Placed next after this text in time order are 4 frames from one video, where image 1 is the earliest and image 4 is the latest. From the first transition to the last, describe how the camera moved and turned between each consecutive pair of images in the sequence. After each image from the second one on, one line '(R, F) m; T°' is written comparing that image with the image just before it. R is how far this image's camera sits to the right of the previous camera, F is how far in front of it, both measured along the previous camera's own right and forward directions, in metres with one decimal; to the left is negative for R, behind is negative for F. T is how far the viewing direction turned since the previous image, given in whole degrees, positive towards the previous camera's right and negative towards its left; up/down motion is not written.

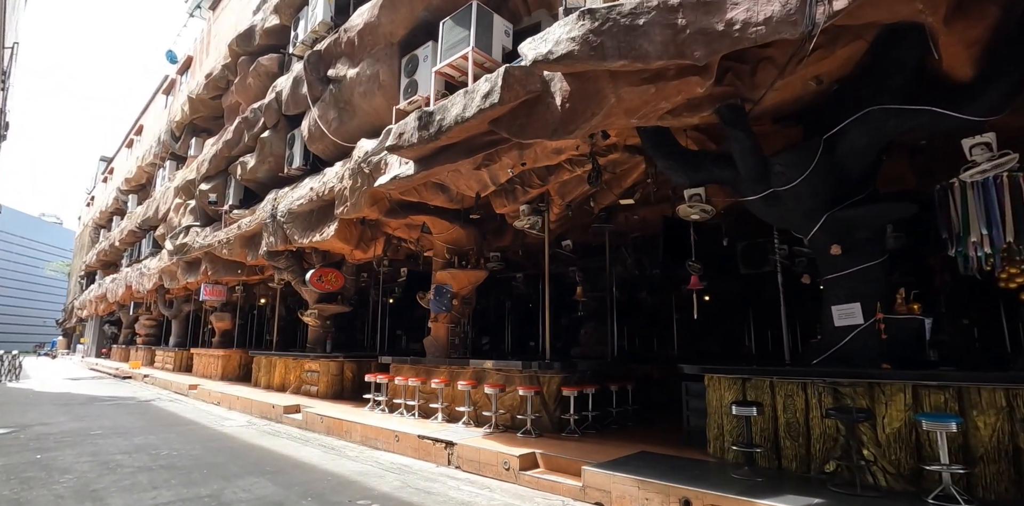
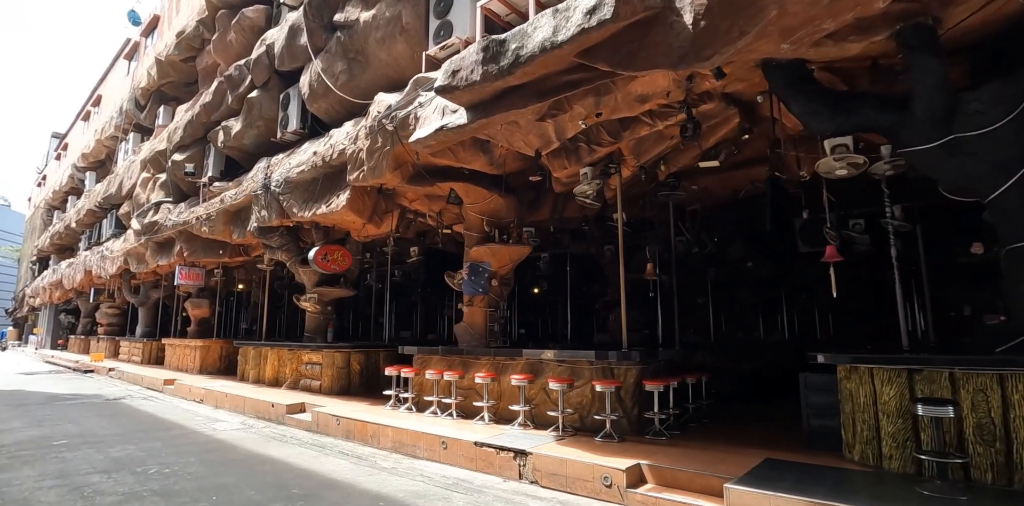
(-1.2, +1.3) m; +3°
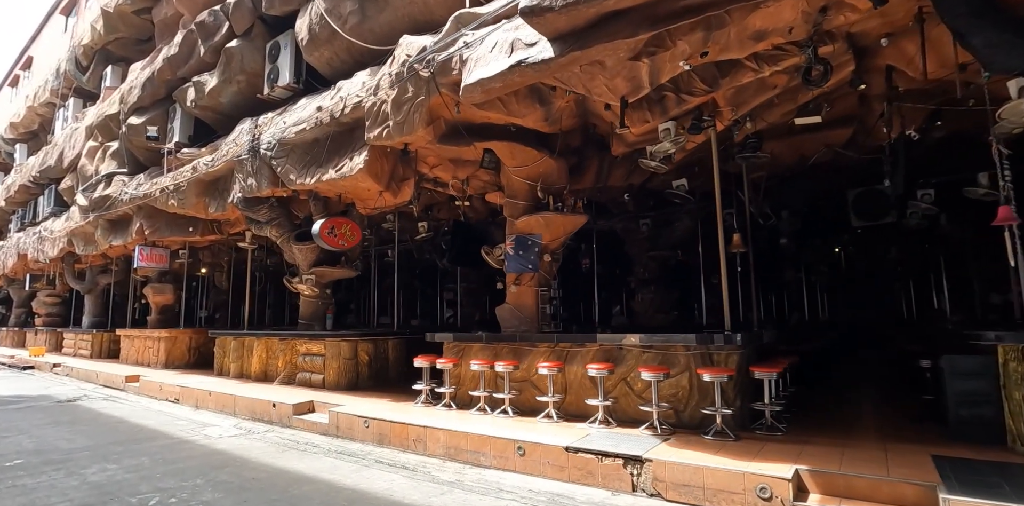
(-1.3, +1.2) m; +5°
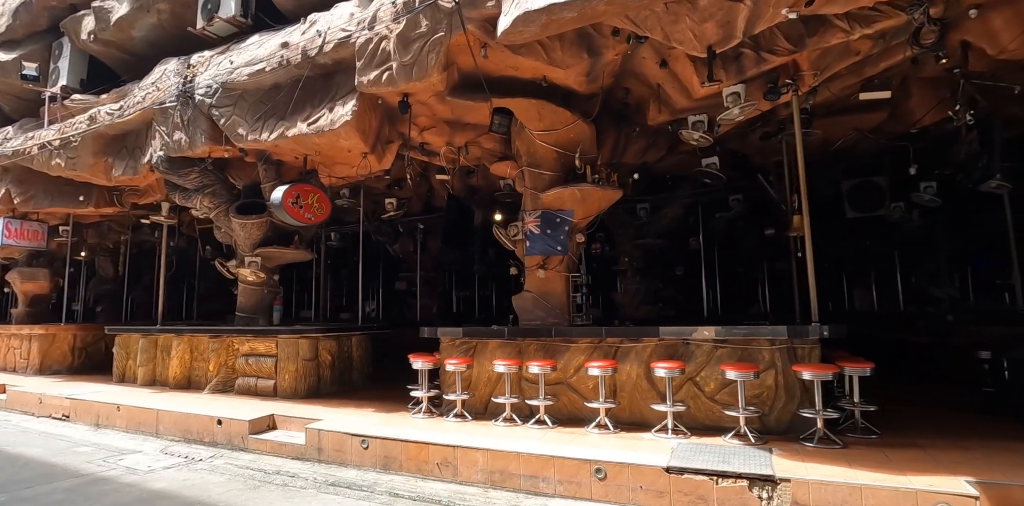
(-1.4, +1.3) m; +10°
